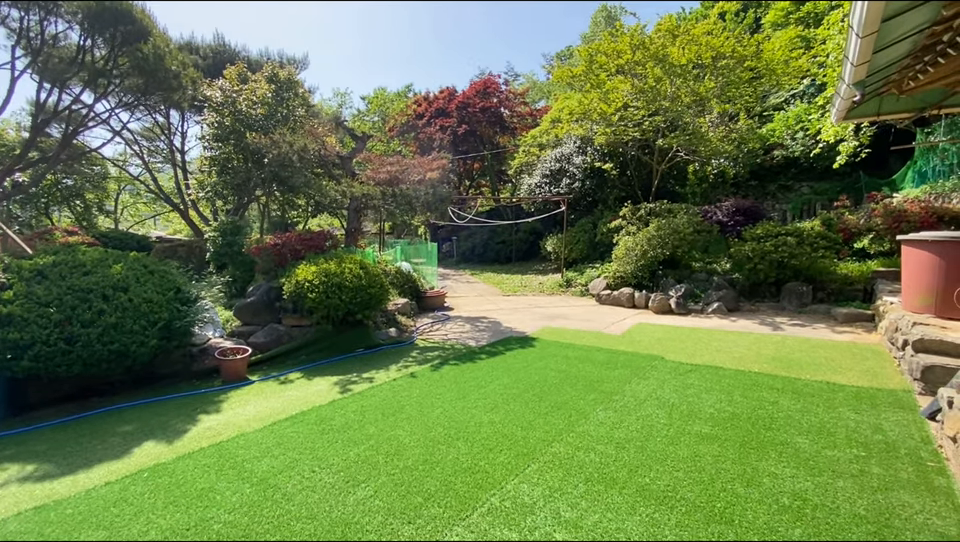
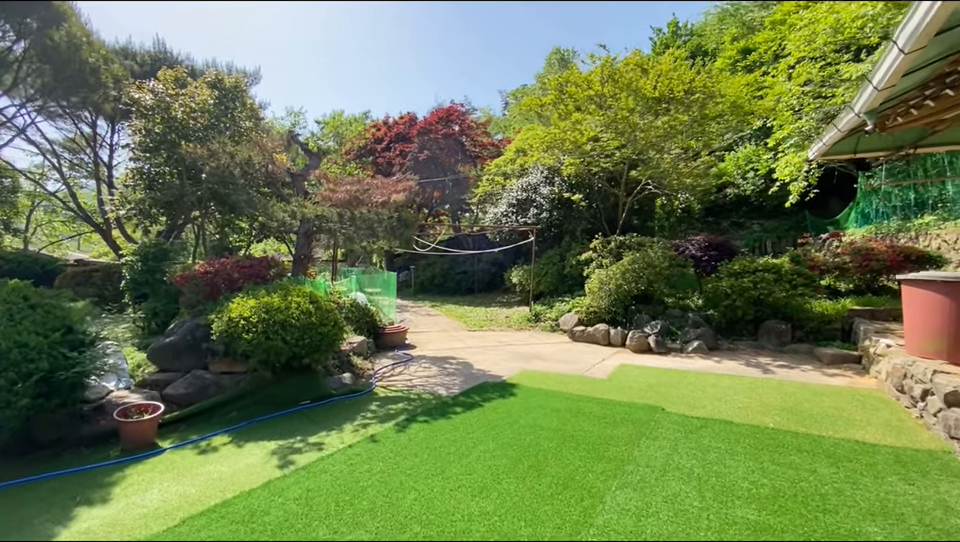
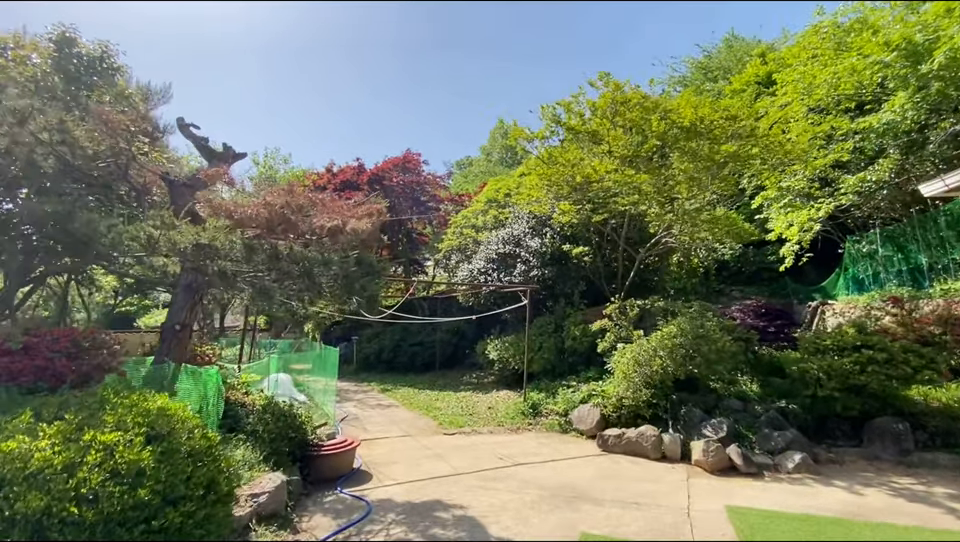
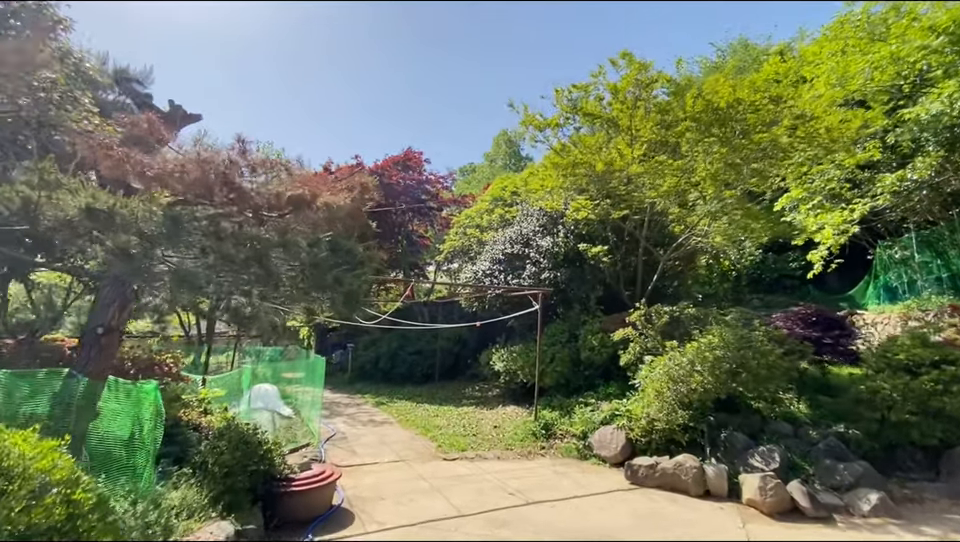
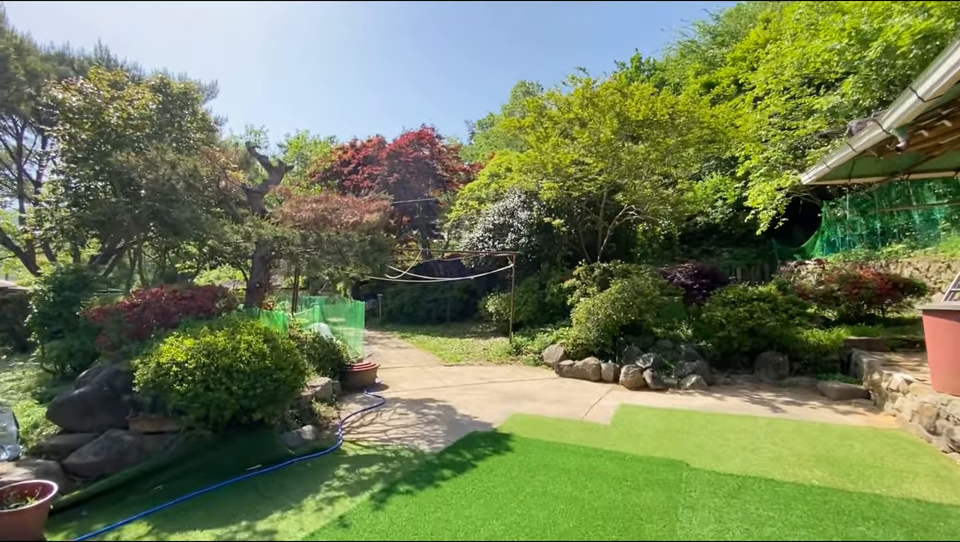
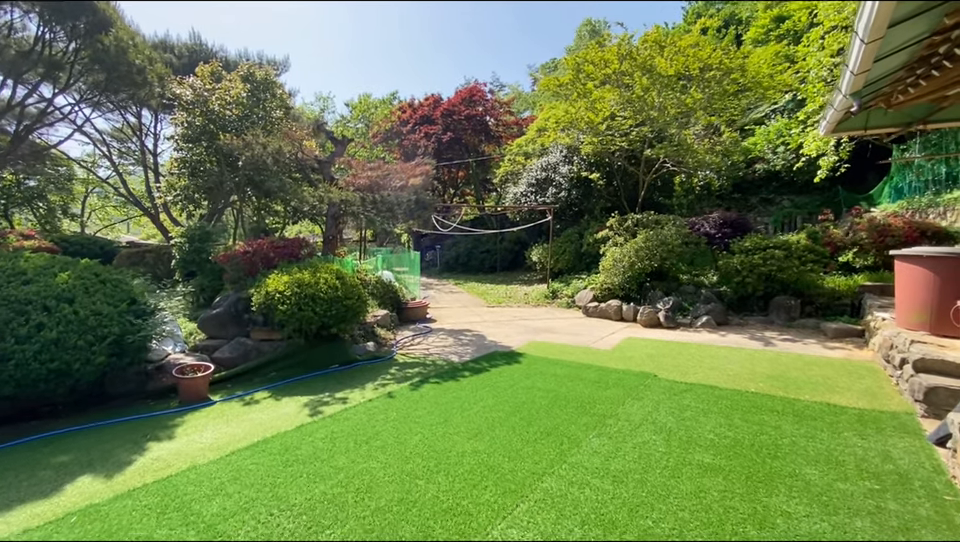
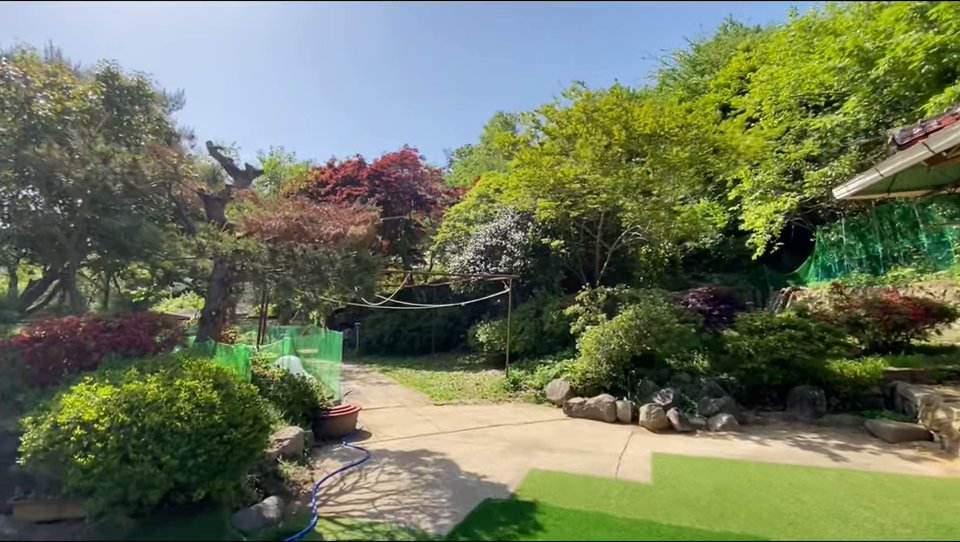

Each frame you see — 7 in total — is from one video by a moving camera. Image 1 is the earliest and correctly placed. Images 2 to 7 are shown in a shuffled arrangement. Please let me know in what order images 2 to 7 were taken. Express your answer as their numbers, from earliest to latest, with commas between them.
6, 2, 5, 7, 3, 4
